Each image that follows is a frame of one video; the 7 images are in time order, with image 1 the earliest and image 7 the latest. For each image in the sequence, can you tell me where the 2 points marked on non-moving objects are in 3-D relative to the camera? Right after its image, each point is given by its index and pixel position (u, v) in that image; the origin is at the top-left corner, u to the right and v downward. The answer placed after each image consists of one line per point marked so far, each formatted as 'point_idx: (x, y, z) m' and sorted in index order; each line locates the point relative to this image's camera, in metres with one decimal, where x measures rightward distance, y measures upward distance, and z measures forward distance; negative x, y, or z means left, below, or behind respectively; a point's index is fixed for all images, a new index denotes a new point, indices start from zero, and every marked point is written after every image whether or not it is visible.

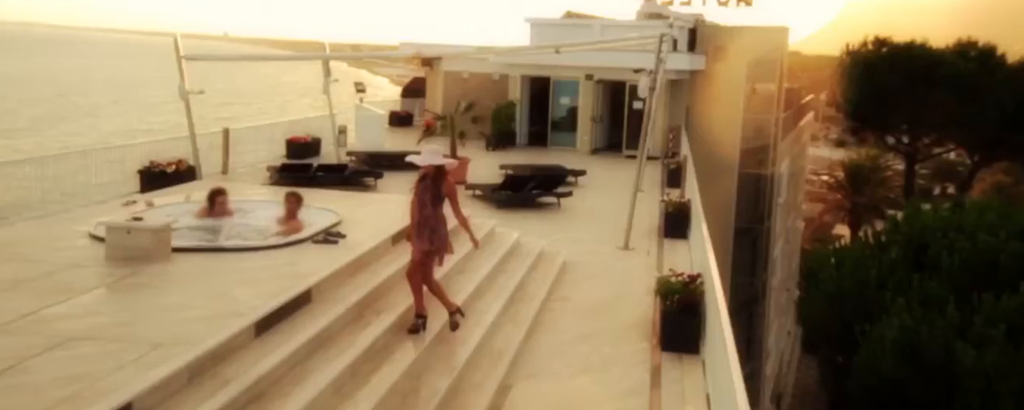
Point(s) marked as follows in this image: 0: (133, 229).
0: (-2.8, -0.2, +6.2) m
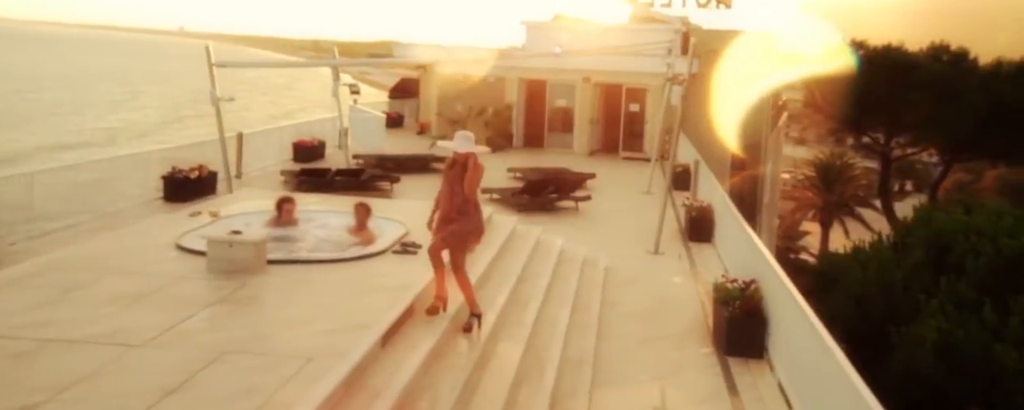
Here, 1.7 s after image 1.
0: (-2.1, -0.3, +6.4) m
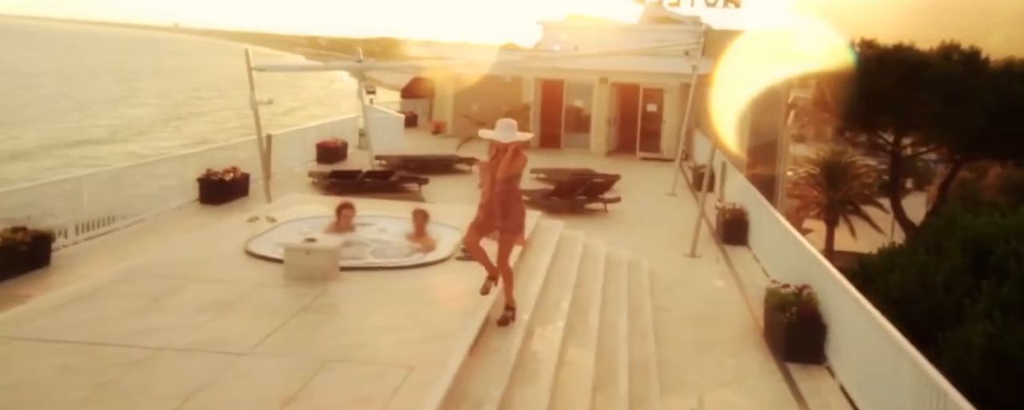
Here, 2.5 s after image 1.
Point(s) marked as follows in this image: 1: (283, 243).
0: (-1.5, -0.3, +6.5) m
1: (-2.1, -0.3, +7.7) m
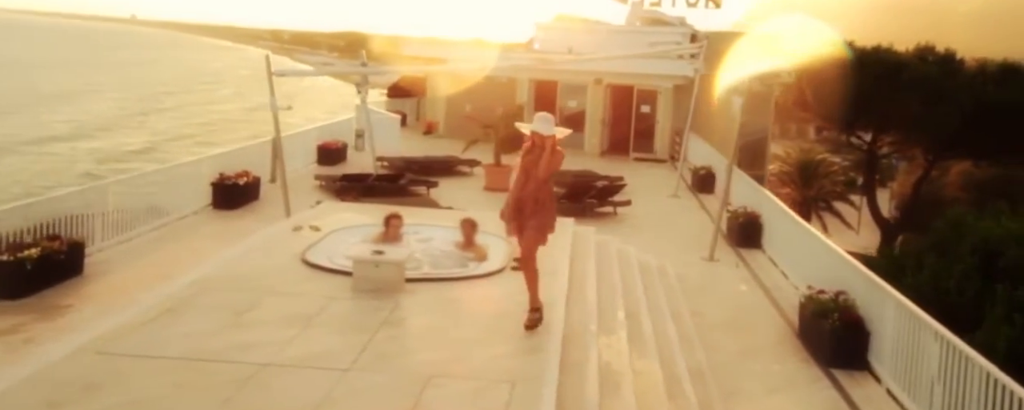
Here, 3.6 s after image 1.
0: (-1.0, -0.4, +6.5) m
1: (-1.6, -0.4, +7.7) m
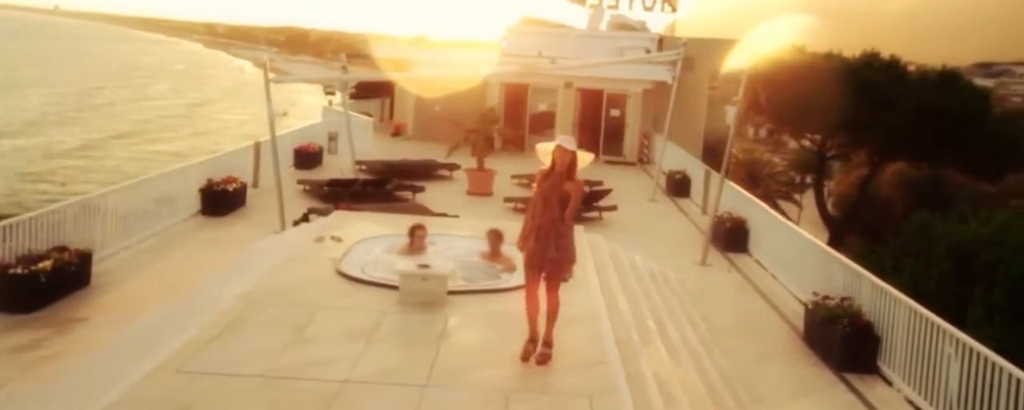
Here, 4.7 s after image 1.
0: (-0.7, -0.6, +6.6) m
1: (-1.3, -0.6, +7.8) m
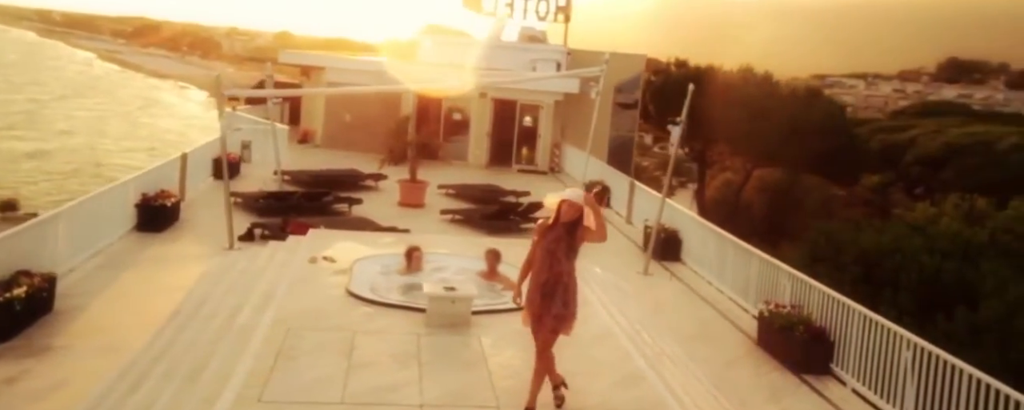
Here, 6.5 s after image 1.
0: (-0.5, -0.8, +6.9) m
1: (-1.3, -0.8, +8.0) m
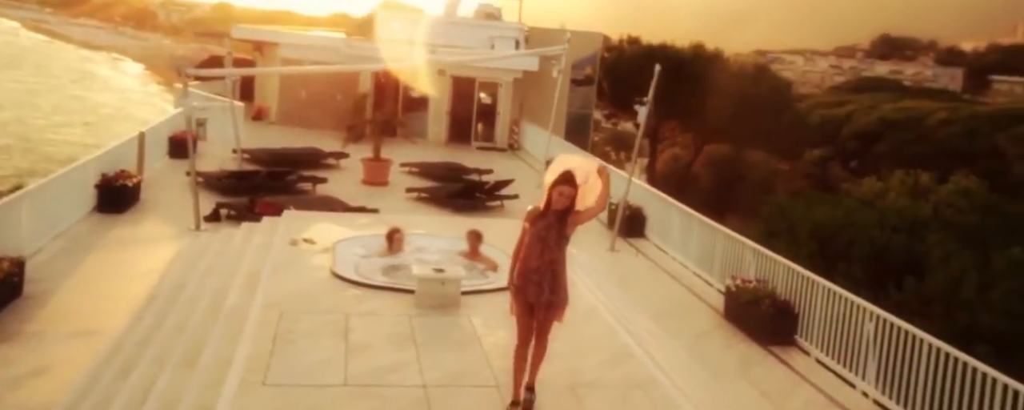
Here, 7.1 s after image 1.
0: (-0.6, -0.6, +7.0) m
1: (-1.5, -0.6, +8.0) m
